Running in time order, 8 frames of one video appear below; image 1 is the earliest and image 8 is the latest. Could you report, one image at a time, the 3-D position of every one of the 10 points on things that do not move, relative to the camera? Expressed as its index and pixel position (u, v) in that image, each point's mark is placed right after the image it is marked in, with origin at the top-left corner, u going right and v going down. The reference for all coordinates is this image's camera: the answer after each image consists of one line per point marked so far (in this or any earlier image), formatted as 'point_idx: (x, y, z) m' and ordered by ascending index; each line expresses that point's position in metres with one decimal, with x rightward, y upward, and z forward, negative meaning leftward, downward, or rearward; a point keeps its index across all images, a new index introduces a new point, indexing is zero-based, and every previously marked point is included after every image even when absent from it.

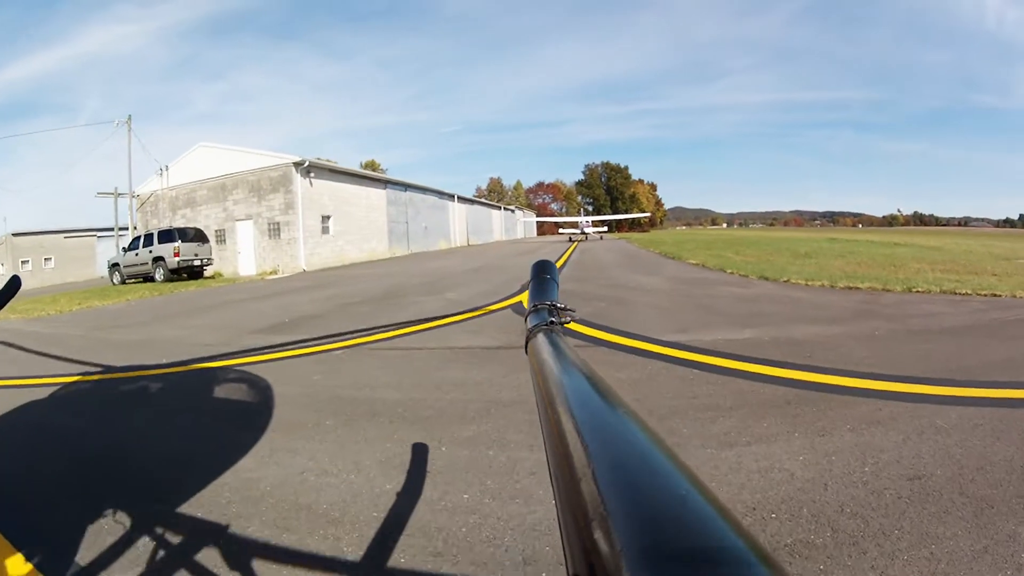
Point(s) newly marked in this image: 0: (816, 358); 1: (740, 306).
0: (+2.8, -0.7, +4.5) m
1: (+3.2, -0.3, +6.8) m
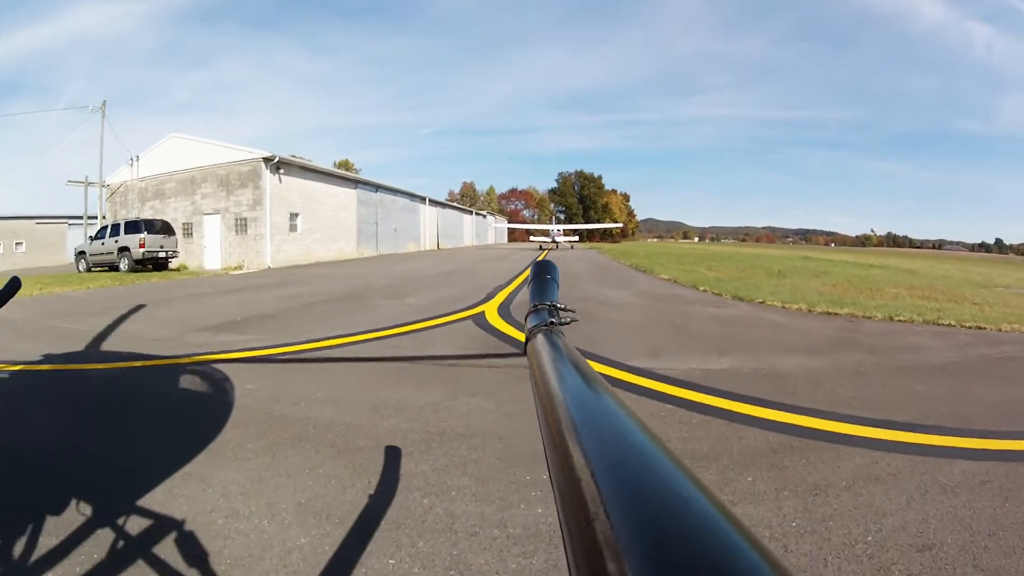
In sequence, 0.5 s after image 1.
0: (+2.4, -0.9, +4.1) m
1: (+2.7, -0.6, +6.4) m
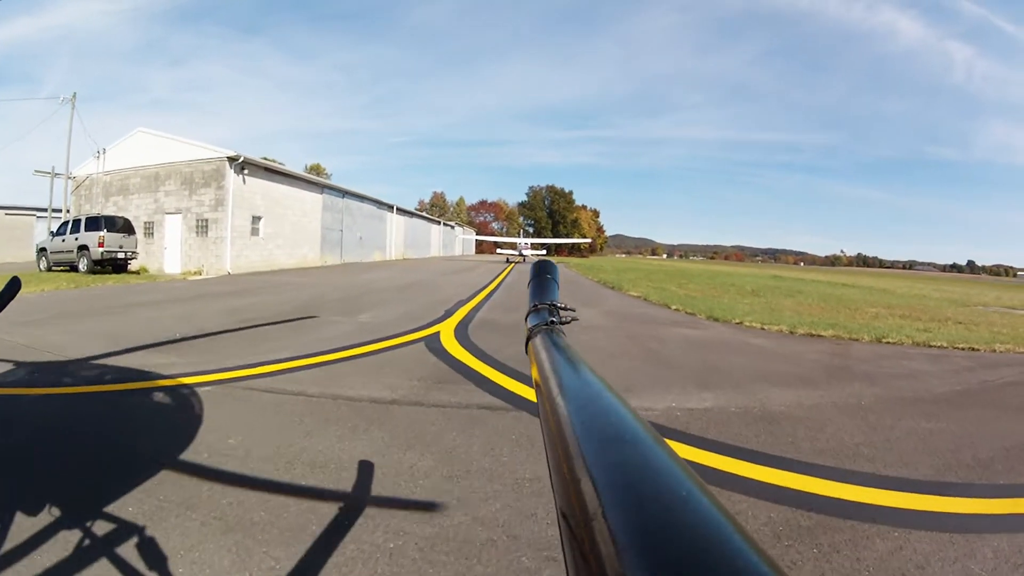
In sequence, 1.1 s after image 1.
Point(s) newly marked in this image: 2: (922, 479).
0: (+2.0, -1.1, +3.4) m
1: (+2.2, -0.8, +5.7) m
2: (+2.6, -1.2, +3.1) m
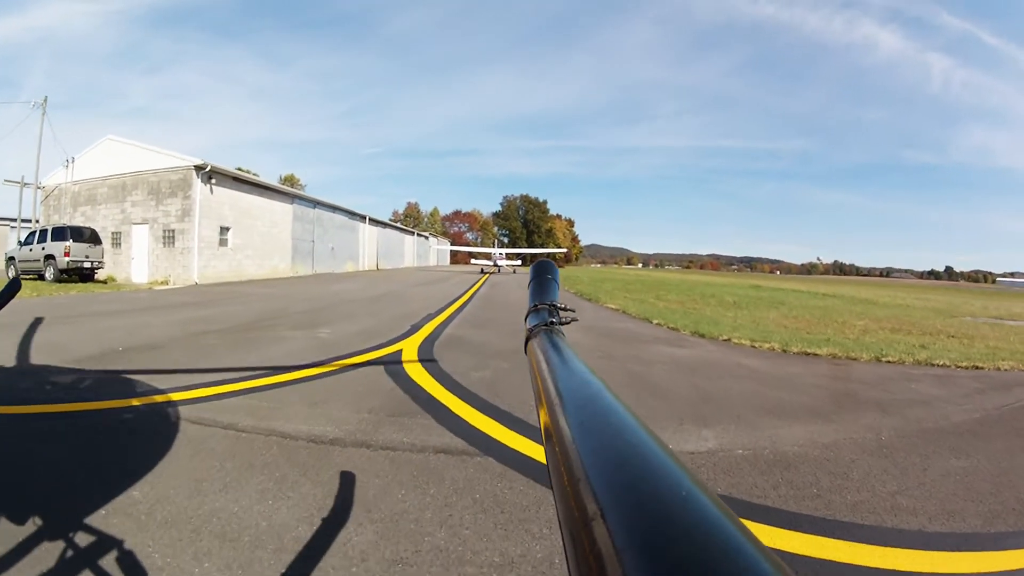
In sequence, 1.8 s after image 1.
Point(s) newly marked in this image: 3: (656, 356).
0: (+1.8, -1.2, +2.8) m
1: (+1.9, -1.0, +5.2) m
2: (+2.4, -1.3, +2.6) m
3: (+1.9, -0.9, +6.6) m
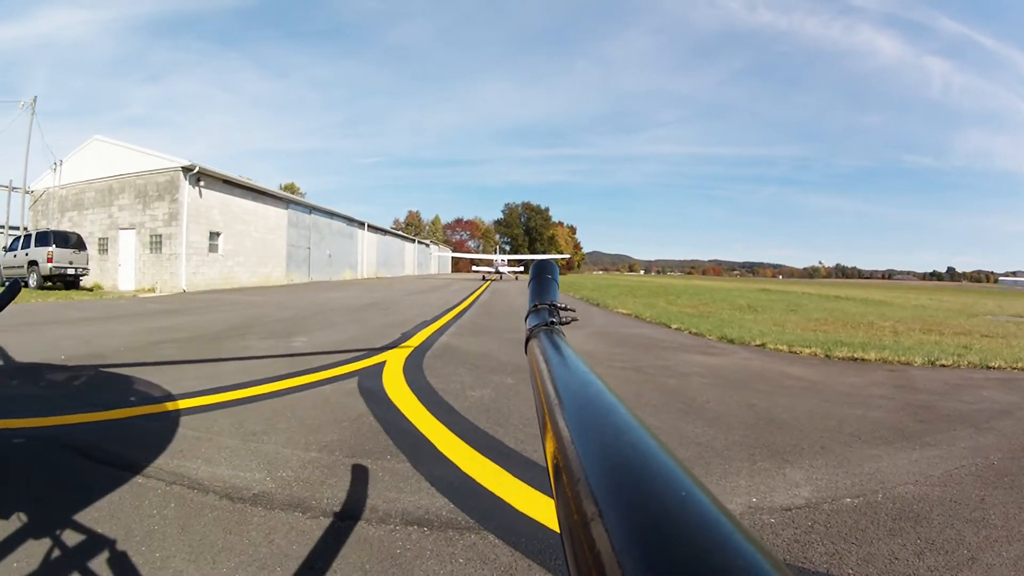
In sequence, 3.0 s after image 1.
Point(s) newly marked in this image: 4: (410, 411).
0: (+1.8, -1.1, +1.9) m
1: (+1.9, -0.9, +4.2) m
2: (+2.5, -1.2, +1.6) m
3: (+2.0, -0.9, +5.6) m
4: (-0.7, -0.9, +3.6) m
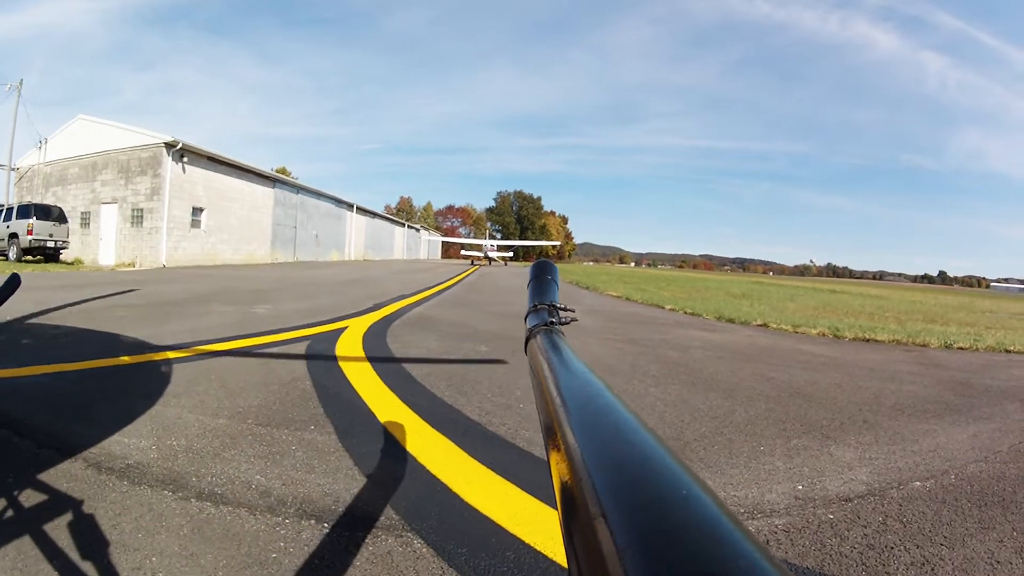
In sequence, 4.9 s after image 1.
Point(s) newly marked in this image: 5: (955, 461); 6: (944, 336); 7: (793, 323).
0: (+1.7, -0.9, +1.3) m
1: (+1.7, -0.6, +3.7) m
2: (+2.3, -1.0, +1.1) m
3: (+1.7, -0.5, +5.1) m
4: (-0.9, -0.6, +3.0) m
5: (+2.0, -0.8, +2.3) m
6: (+7.1, -0.8, +8.2) m
7: (+4.7, -0.5, +8.5) m
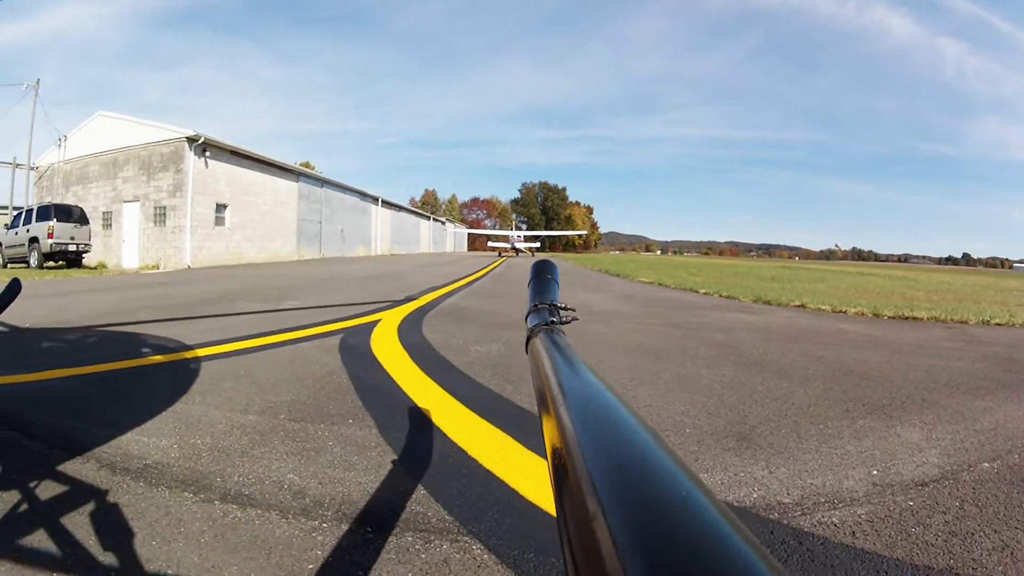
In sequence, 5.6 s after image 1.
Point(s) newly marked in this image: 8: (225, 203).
0: (+1.9, -0.8, +1.1) m
1: (+2.0, -0.5, +3.4) m
2: (+2.5, -0.9, +0.8) m
3: (+2.1, -0.4, +4.9) m
4: (-0.6, -0.5, +2.9) m
5: (+2.3, -0.7, +2.0) m
6: (+7.6, -0.5, +7.7) m
7: (+5.3, -0.2, +8.1) m
8: (-10.5, +3.1, +18.1) m
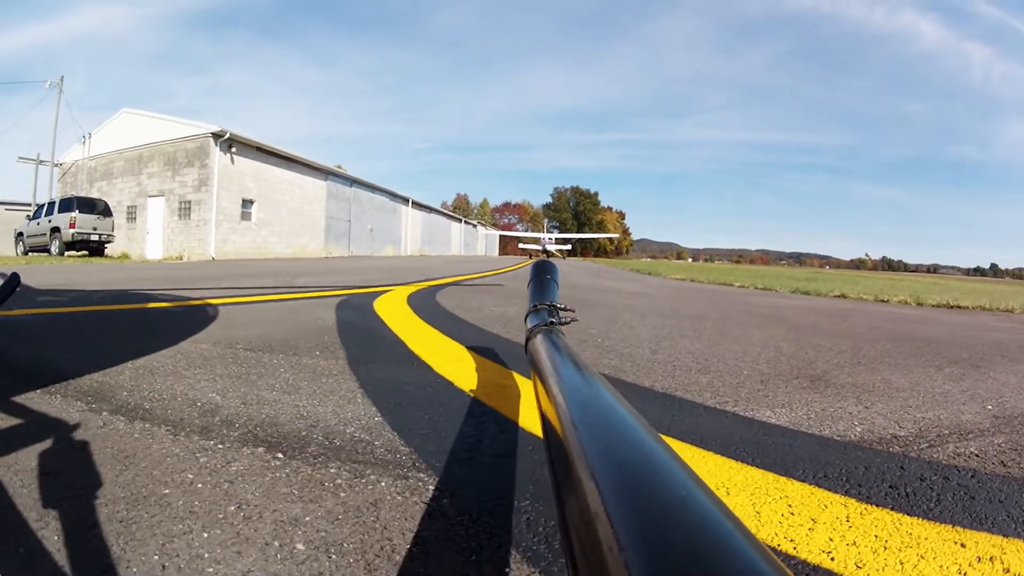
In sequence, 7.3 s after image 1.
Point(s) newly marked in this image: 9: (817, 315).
0: (+1.8, -0.6, +0.7) m
1: (+2.1, -0.3, +3.0) m
2: (+2.4, -0.7, +0.3) m
3: (+2.3, -0.2, +4.4) m
4: (-0.5, -0.2, +2.6) m
5: (+2.3, -0.5, +1.5) m
6: (+8.0, -0.4, +6.9) m
7: (+5.7, -0.2, +7.4) m
8: (-9.4, +3.3, +18.4) m
9: (+2.3, -0.2, +3.7) m
